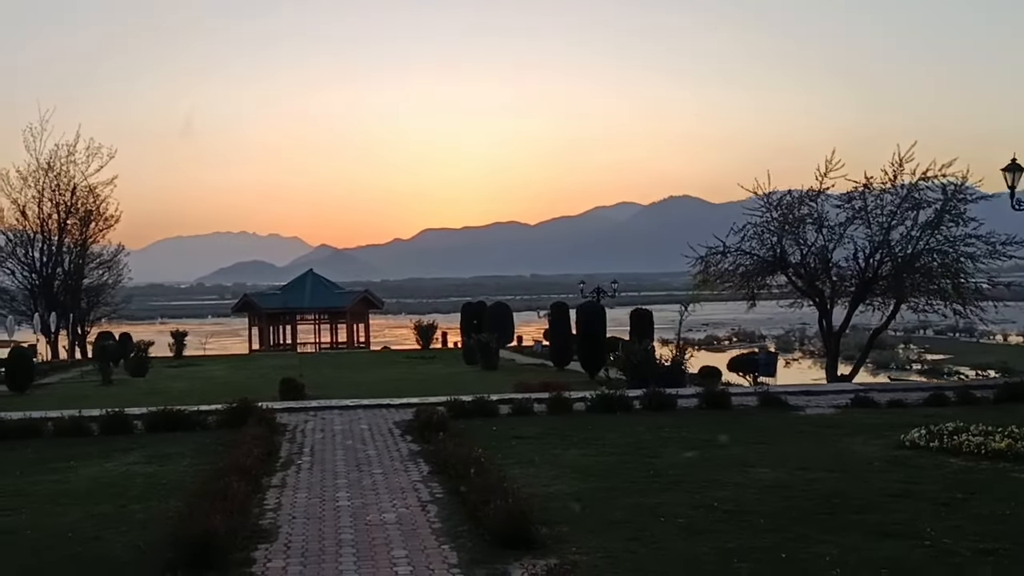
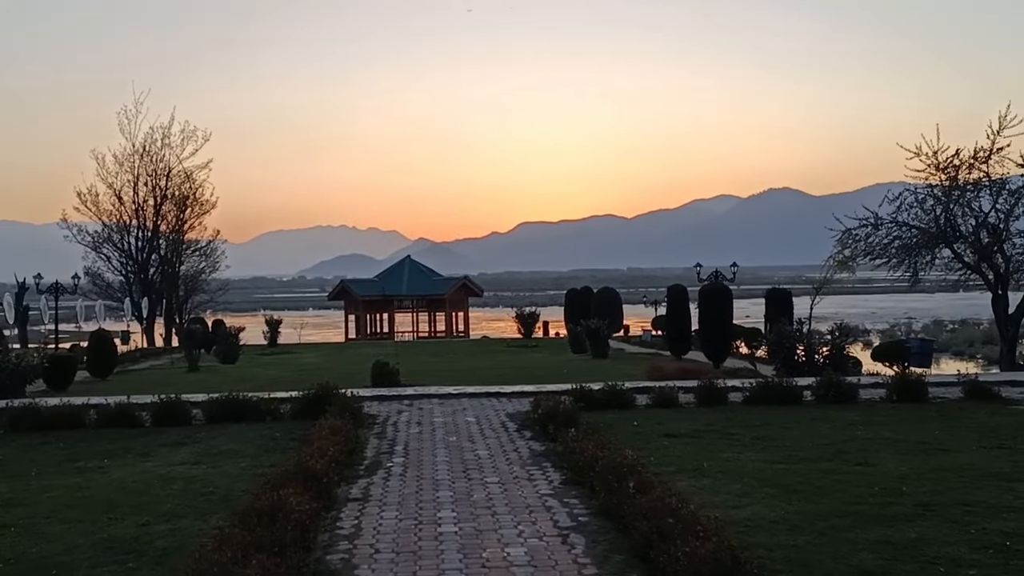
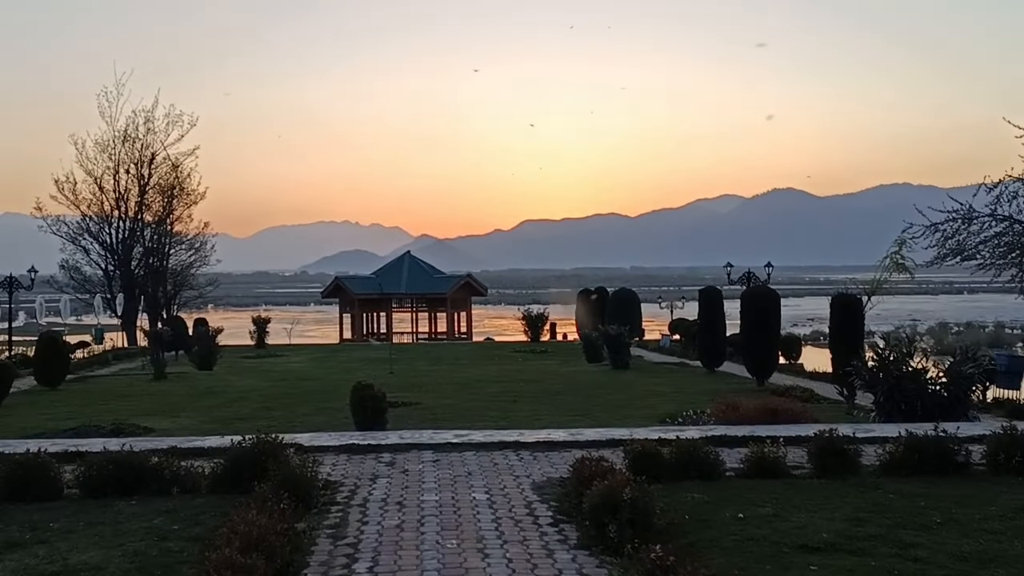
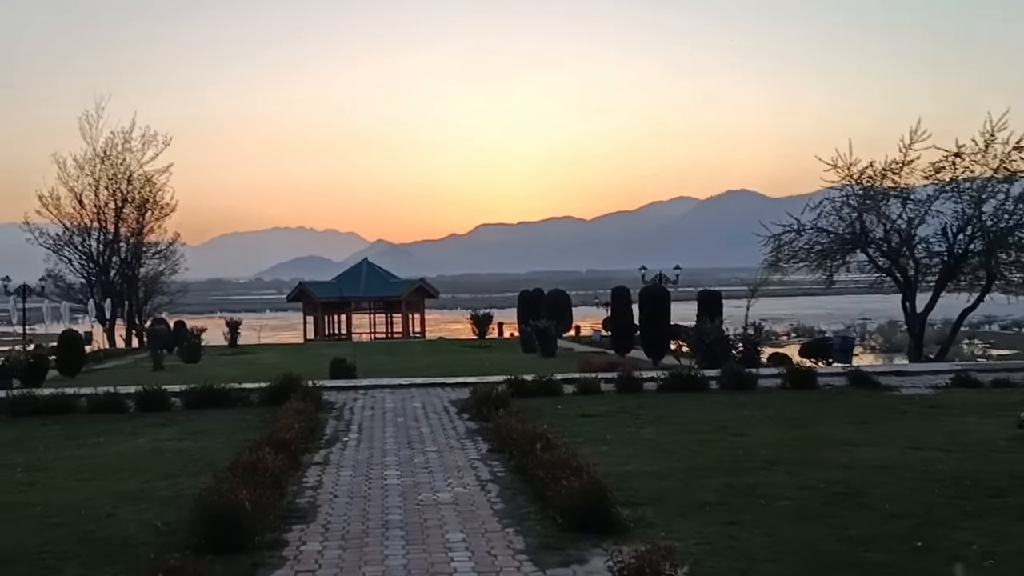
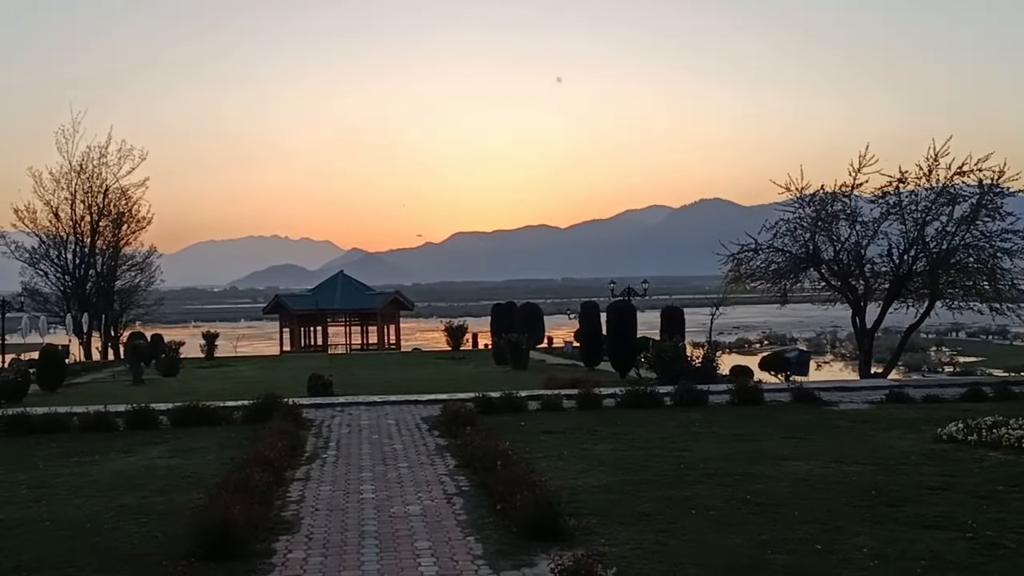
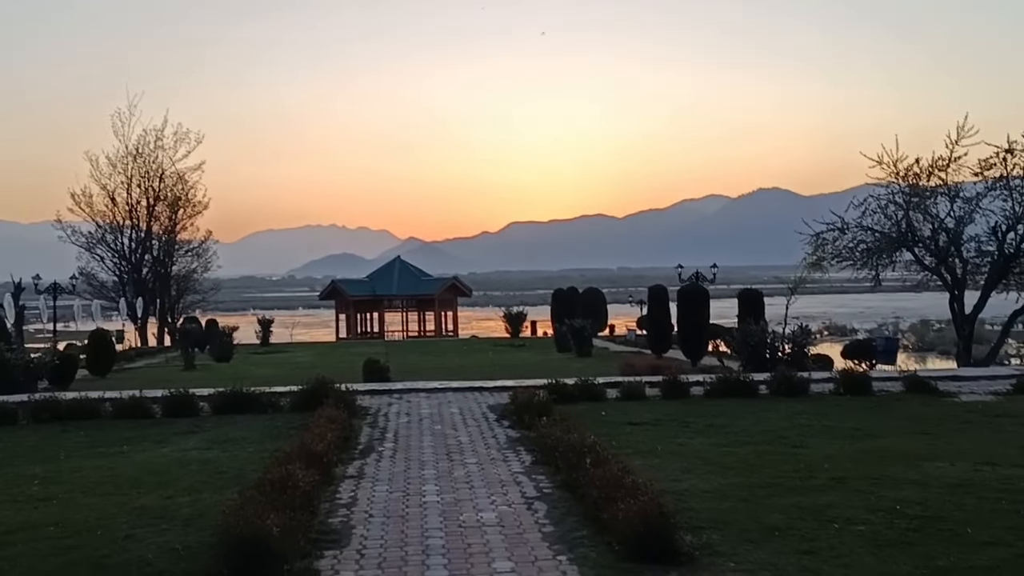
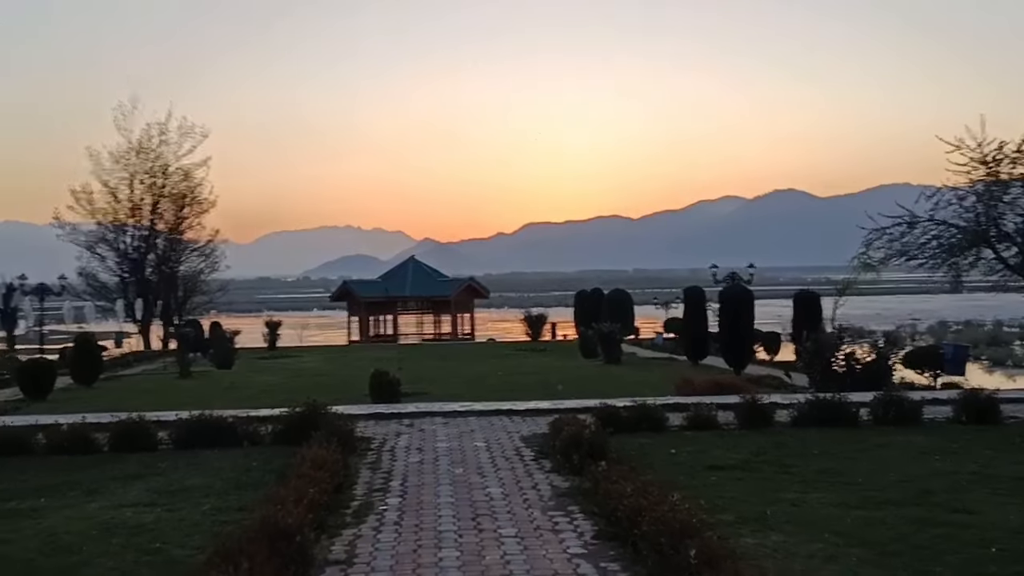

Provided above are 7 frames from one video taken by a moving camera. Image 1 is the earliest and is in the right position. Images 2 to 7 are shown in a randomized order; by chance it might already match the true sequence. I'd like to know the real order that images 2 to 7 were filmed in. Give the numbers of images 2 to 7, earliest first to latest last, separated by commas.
5, 4, 6, 2, 7, 3
